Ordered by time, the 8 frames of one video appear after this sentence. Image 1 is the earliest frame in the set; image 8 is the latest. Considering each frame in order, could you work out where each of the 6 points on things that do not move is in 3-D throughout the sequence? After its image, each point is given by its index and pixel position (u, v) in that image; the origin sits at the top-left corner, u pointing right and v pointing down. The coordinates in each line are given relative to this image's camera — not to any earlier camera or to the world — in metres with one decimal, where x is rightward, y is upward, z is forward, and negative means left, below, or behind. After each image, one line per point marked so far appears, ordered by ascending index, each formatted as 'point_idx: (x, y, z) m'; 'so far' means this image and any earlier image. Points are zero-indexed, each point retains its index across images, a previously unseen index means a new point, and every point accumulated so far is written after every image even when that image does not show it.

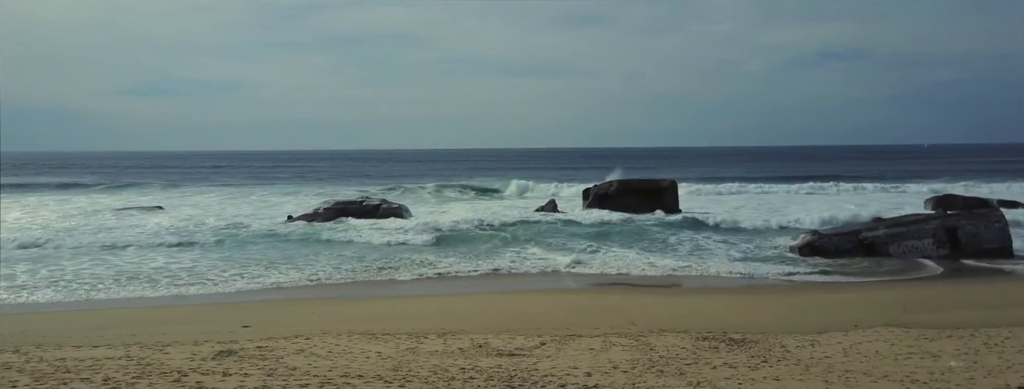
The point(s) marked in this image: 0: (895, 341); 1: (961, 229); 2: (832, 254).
0: (+2.5, -1.0, +5.0) m
1: (+7.9, -0.6, +12.9) m
2: (+5.6, -1.0, +13.1) m
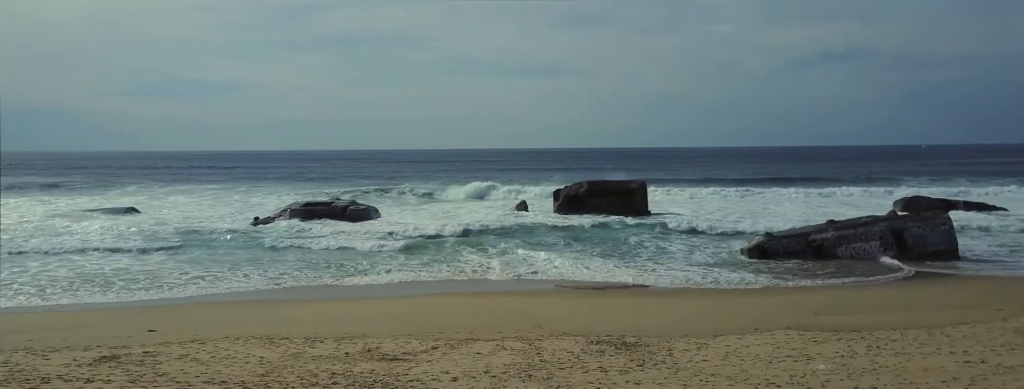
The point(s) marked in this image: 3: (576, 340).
0: (+1.8, -1.0, +5.1) m
1: (+7.0, -0.6, +13.1) m
2: (+4.8, -1.1, +13.3) m
3: (+0.4, -1.0, +5.2) m
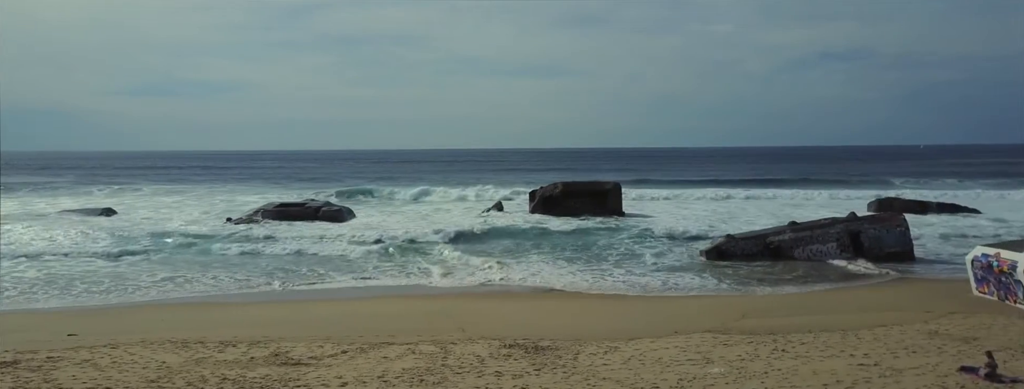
0: (+1.2, -1.1, +5.2) m
1: (+6.3, -0.7, +13.2) m
2: (+4.1, -1.1, +13.4) m
3: (-0.2, -1.1, +5.2) m
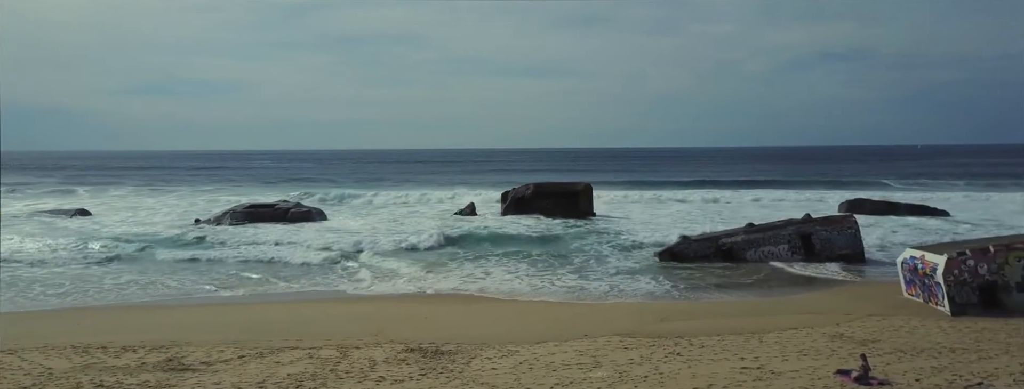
0: (+0.5, -1.1, +5.2) m
1: (+5.5, -0.7, +13.4) m
2: (+3.3, -1.2, +13.5) m
3: (-0.9, -1.1, +5.3) m
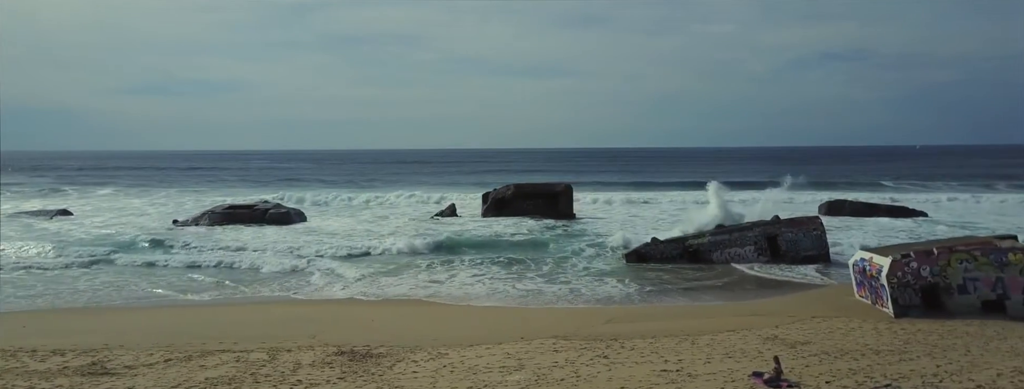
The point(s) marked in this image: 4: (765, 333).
0: (0.0, -1.1, +5.3) m
1: (+4.9, -0.8, +13.5) m
2: (+2.7, -1.2, +13.6) m
3: (-1.4, -1.1, +5.3) m
4: (+2.1, -1.2, +6.2) m
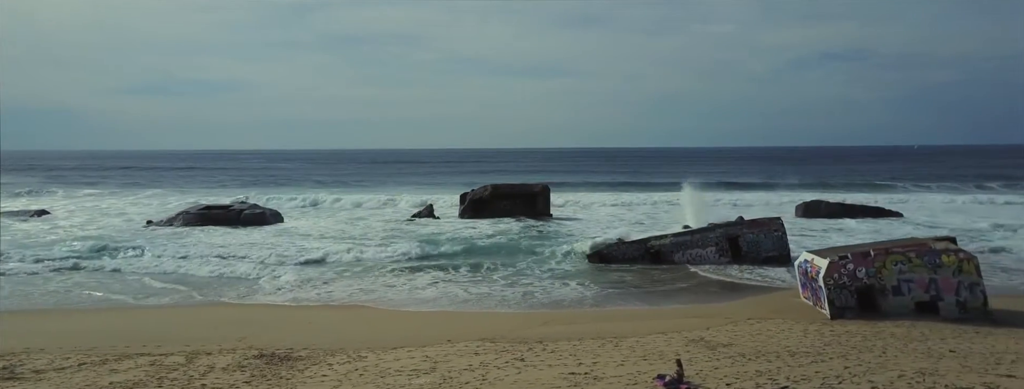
0: (-0.6, -1.2, +5.3) m
1: (+4.2, -0.8, +13.6) m
2: (+2.0, -1.2, +13.6) m
3: (-2.0, -1.2, +5.3) m
4: (+1.5, -1.2, +6.2) m
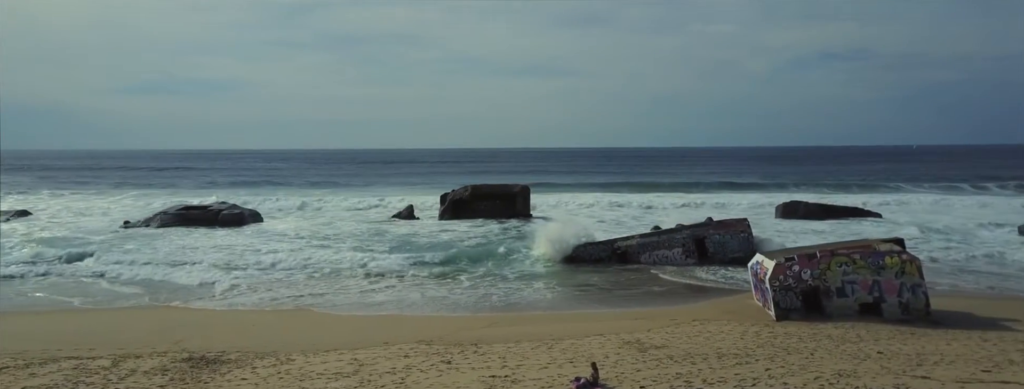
0: (-1.1, -1.2, +5.3) m
1: (+3.6, -0.8, +13.6) m
2: (+1.4, -1.3, +13.7) m
3: (-2.5, -1.2, +5.3) m
4: (+1.0, -1.2, +6.2) m
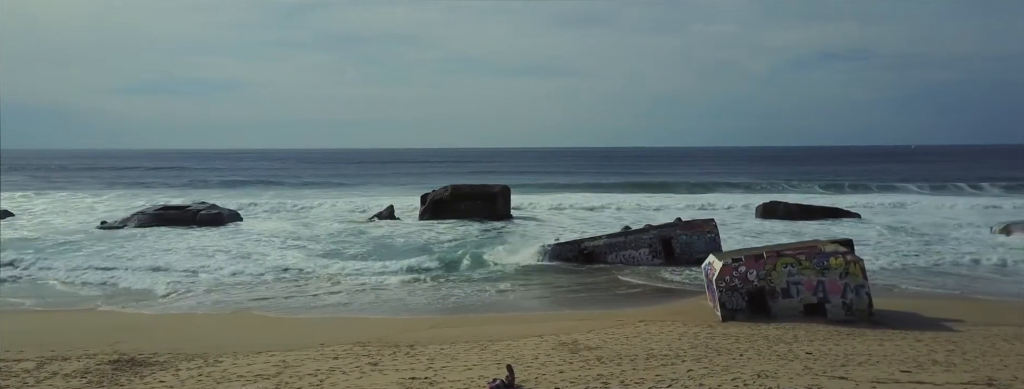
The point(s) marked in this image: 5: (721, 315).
0: (-1.6, -1.2, +5.3) m
1: (+3.0, -0.8, +13.7) m
2: (+0.8, -1.3, +13.7) m
3: (-3.0, -1.2, +5.3) m
4: (+0.5, -1.2, +6.3) m
5: (+2.2, -1.2, +7.6) m
